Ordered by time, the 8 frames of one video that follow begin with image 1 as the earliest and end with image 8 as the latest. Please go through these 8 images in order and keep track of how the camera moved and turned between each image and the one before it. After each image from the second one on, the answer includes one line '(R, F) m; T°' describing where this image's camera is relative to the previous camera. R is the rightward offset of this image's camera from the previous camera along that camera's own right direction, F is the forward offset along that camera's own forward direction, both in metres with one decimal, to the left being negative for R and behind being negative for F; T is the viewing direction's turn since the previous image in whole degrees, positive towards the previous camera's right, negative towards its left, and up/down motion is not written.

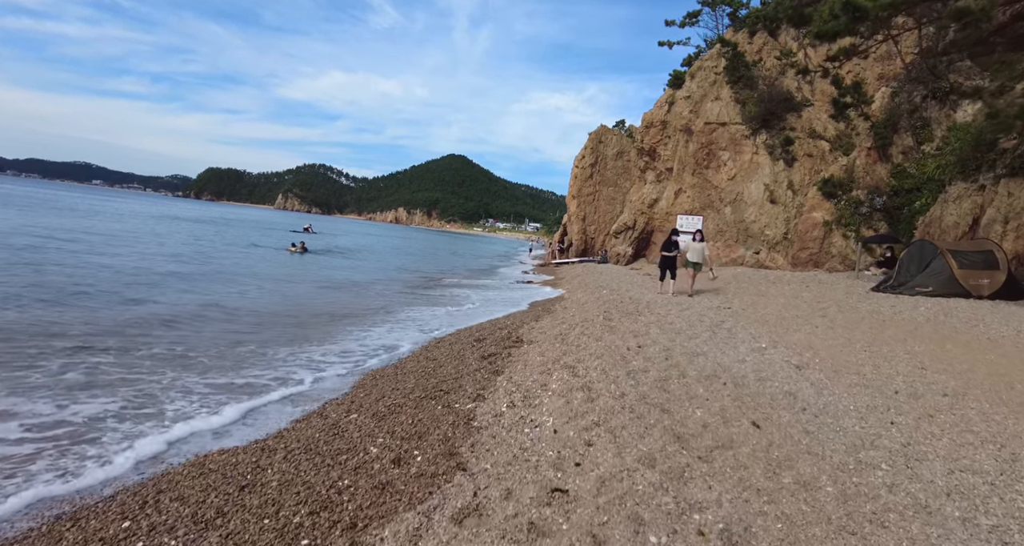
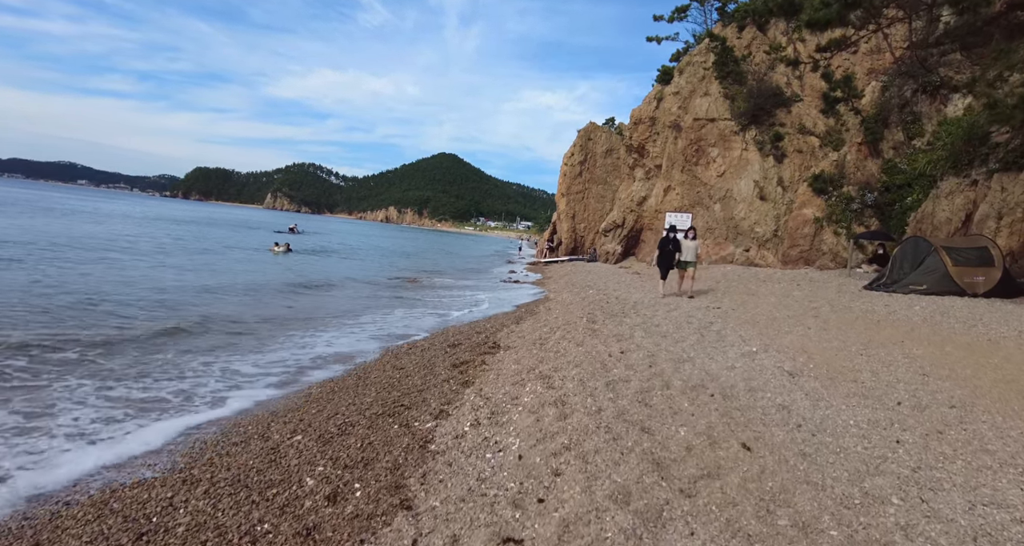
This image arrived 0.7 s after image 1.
(+0.3, +0.6) m; +1°
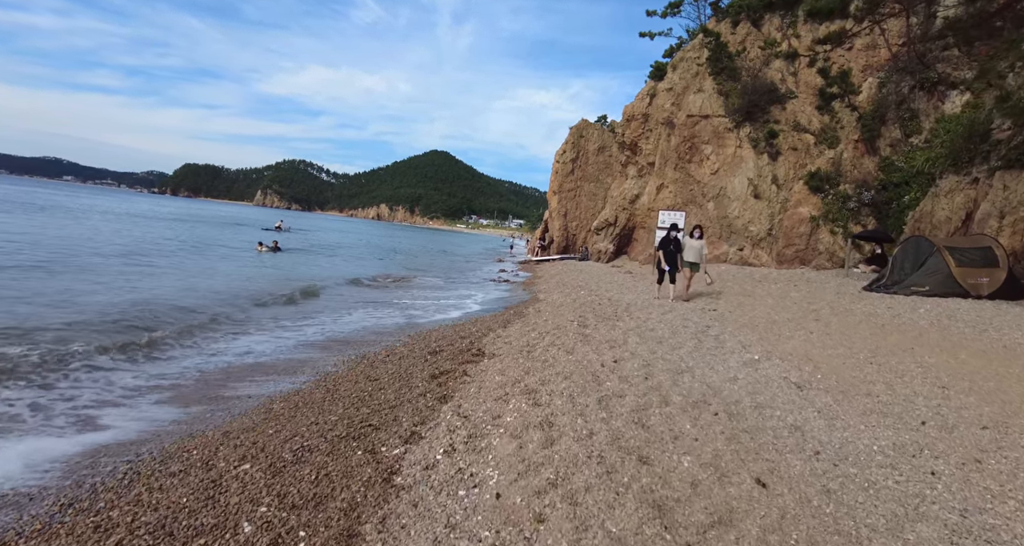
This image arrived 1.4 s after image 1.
(+0.1, +0.6) m; +1°
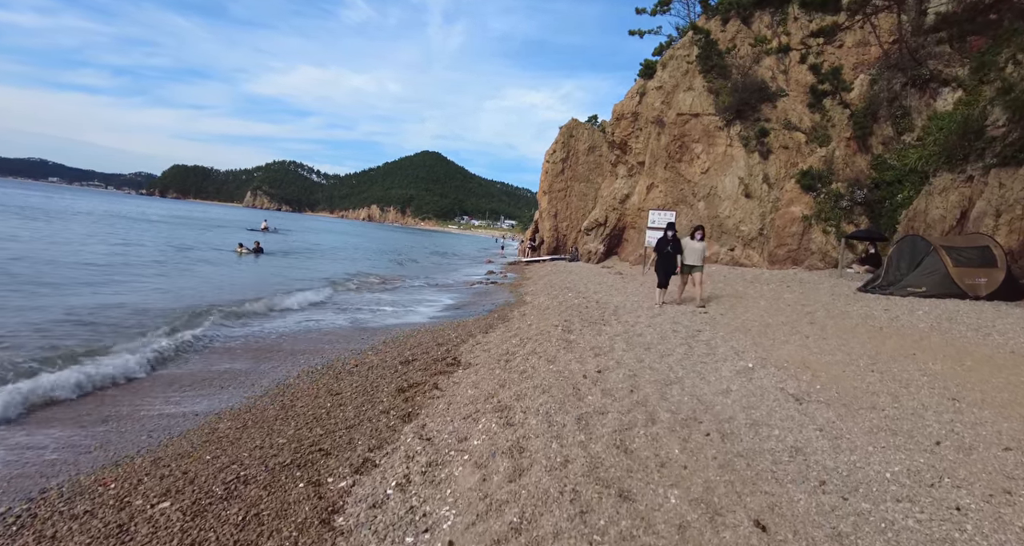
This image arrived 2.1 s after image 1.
(+0.2, +0.5) m; +1°
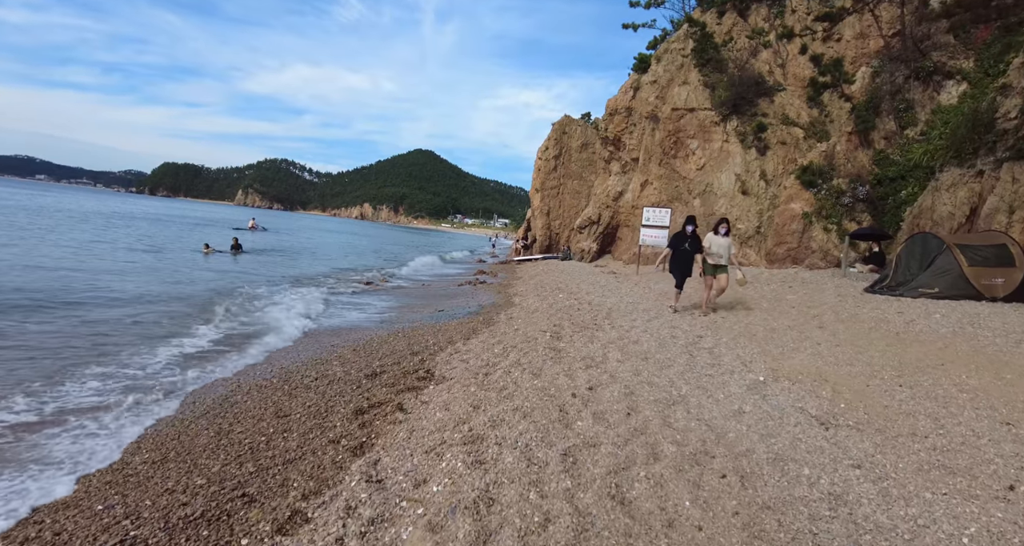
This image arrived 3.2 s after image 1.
(+0.2, +0.8) m; +1°
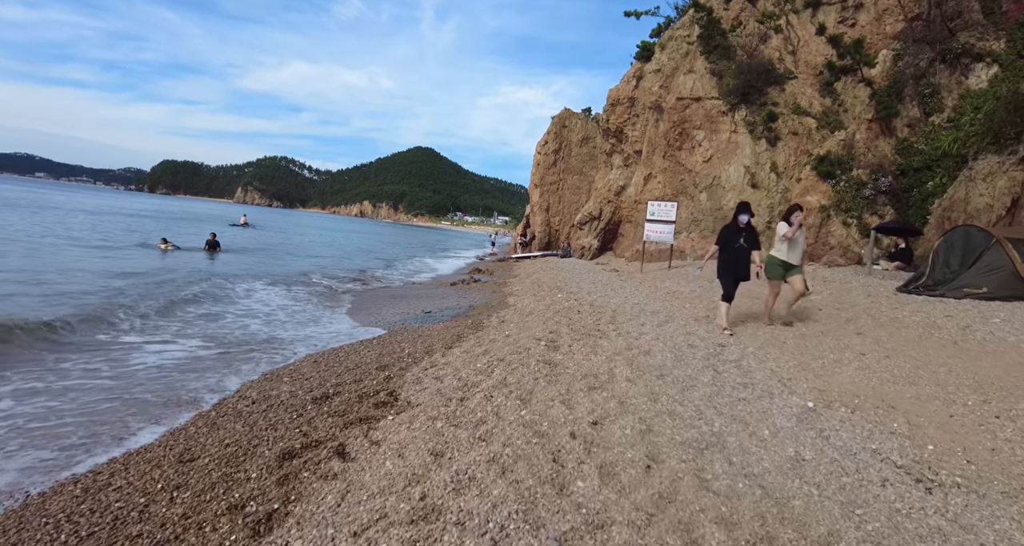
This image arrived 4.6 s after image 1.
(+0.2, +1.3) m; 0°
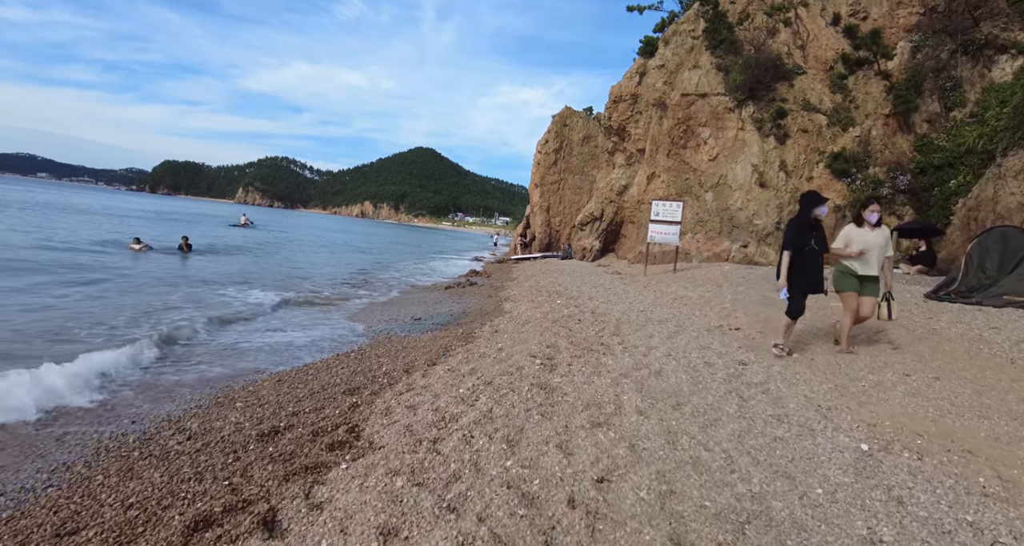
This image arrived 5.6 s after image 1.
(+0.1, +0.9) m; 0°
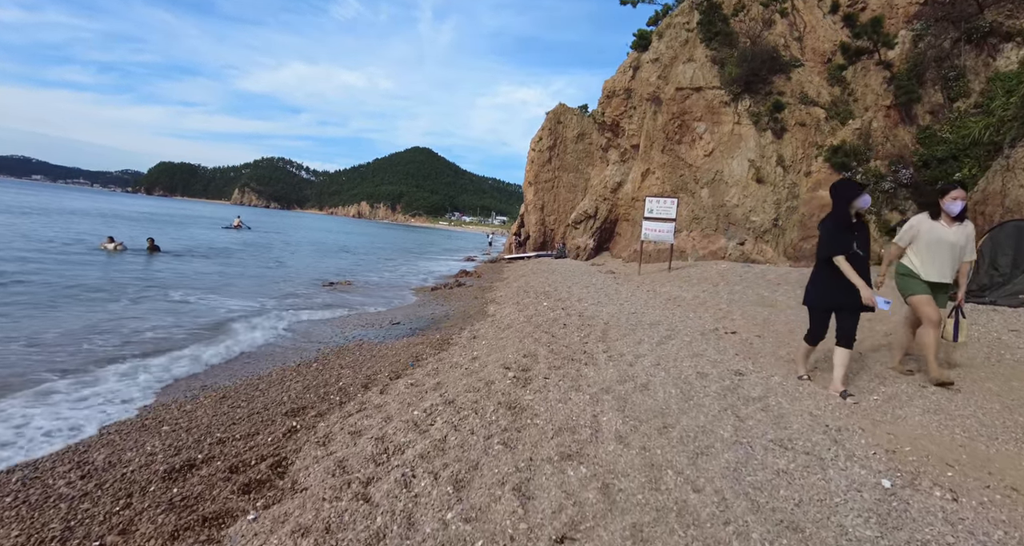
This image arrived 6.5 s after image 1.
(+0.3, +0.7) m; 0°
